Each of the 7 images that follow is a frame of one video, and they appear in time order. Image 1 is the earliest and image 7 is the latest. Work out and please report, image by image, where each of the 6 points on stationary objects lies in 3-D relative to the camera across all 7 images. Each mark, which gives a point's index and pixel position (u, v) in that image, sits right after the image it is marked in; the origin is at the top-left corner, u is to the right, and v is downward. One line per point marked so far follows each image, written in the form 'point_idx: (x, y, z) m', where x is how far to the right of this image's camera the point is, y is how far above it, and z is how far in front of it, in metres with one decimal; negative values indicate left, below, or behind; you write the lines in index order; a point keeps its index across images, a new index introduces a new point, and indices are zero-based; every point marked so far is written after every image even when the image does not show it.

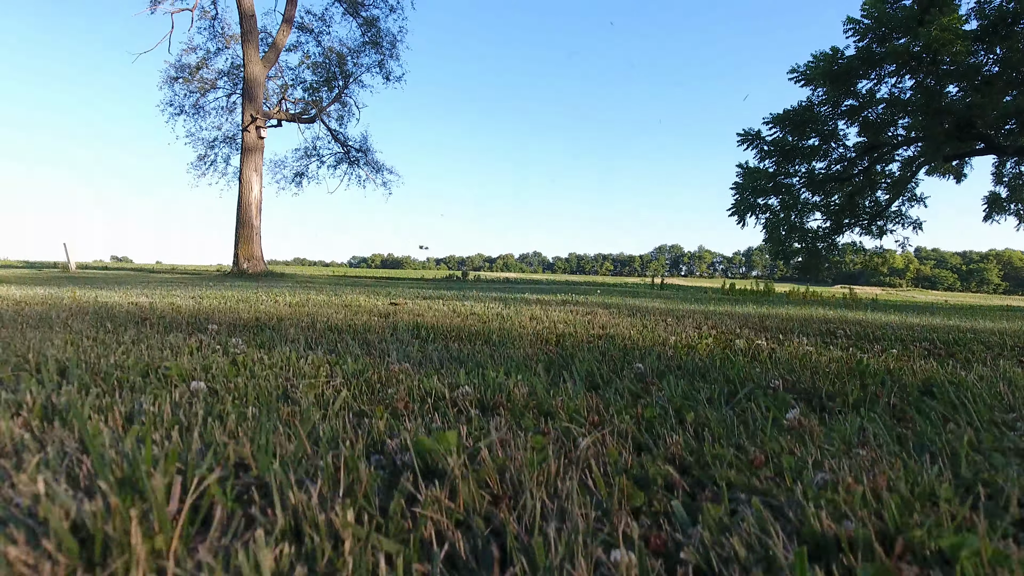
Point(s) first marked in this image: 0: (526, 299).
0: (+0.1, -0.1, +4.0) m
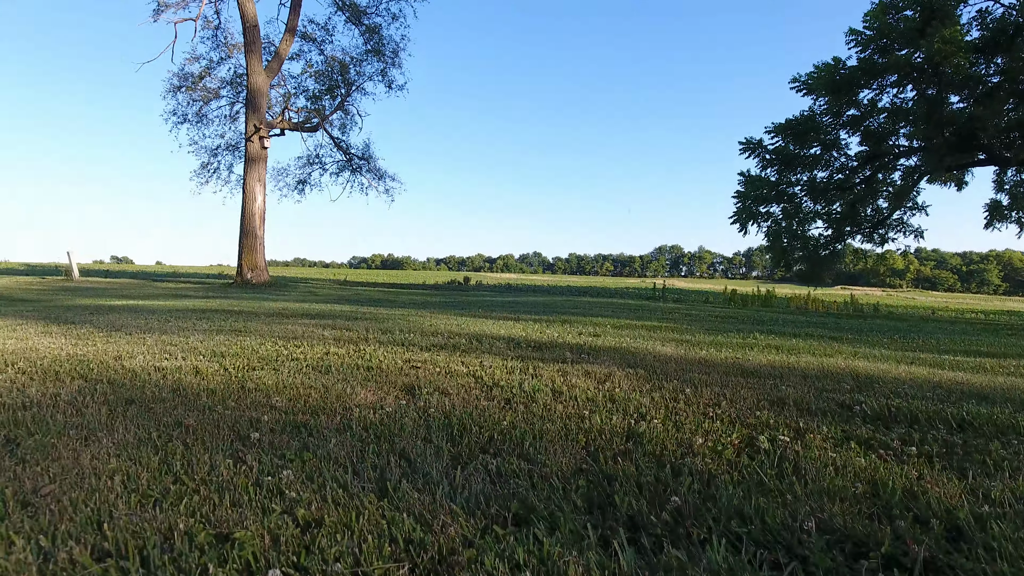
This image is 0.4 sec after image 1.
0: (+0.2, -0.3, +4.1) m
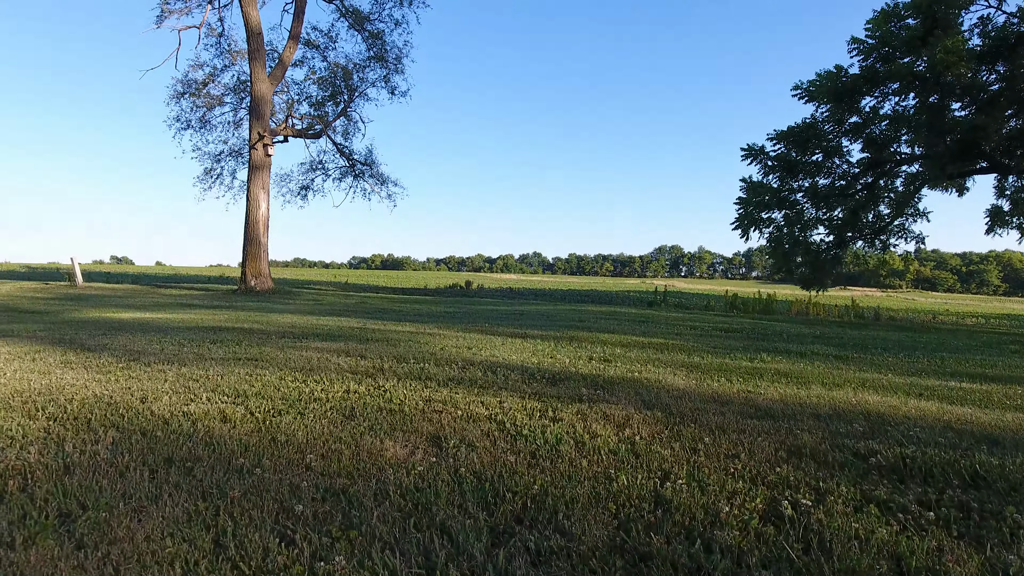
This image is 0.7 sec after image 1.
0: (+0.2, -0.5, +4.1) m
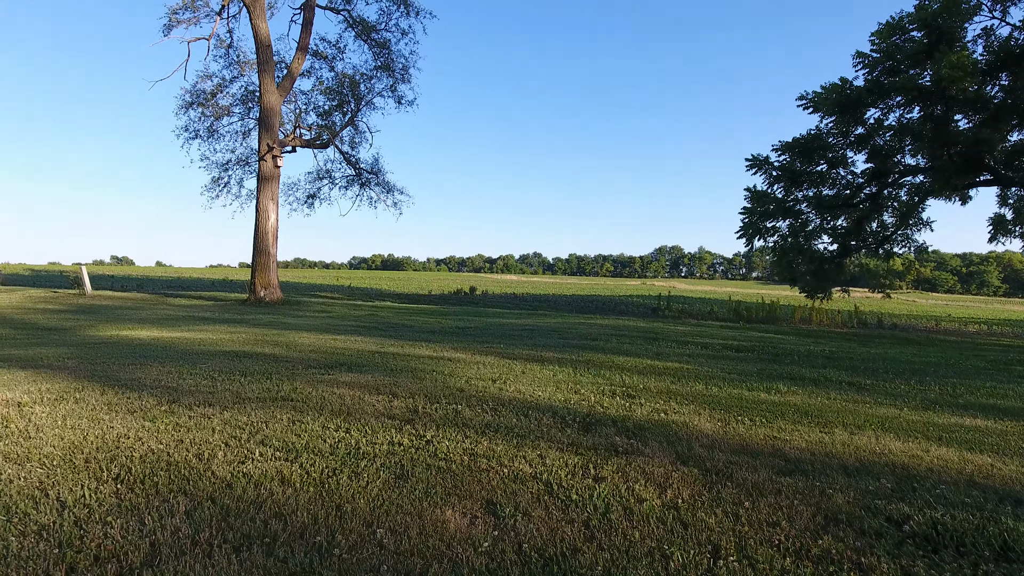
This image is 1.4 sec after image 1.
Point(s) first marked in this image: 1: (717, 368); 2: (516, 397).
0: (+0.4, -0.8, +4.3) m
1: (+2.1, -0.8, +6.8) m
2: (0.0, -0.7, +4.4) m
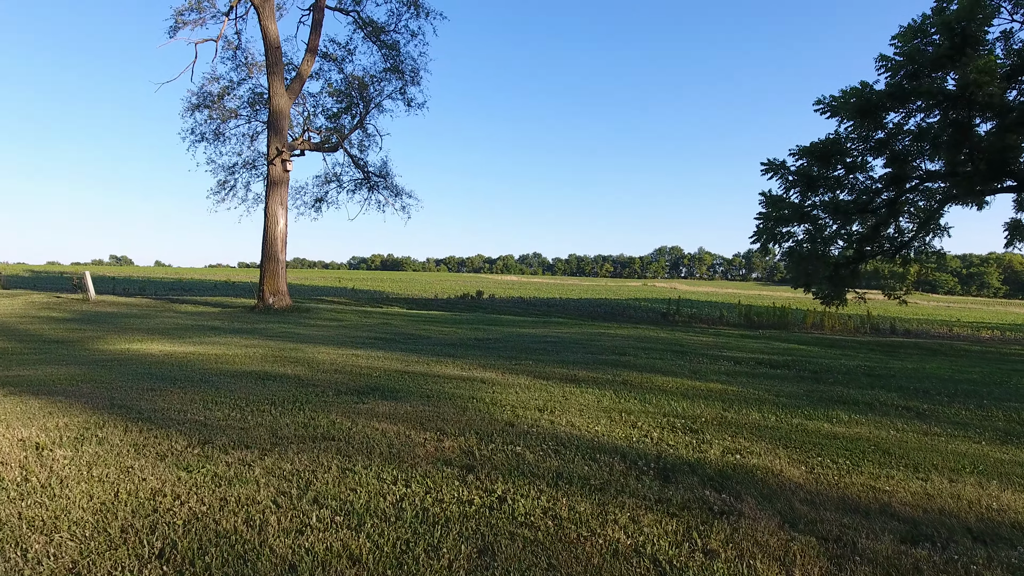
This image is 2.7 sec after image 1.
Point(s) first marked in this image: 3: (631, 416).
0: (+0.8, -0.9, +3.9) m
1: (+2.5, -1.0, +6.4) m
2: (+0.4, -0.9, +4.1) m
3: (+0.9, -0.9, +4.7) m
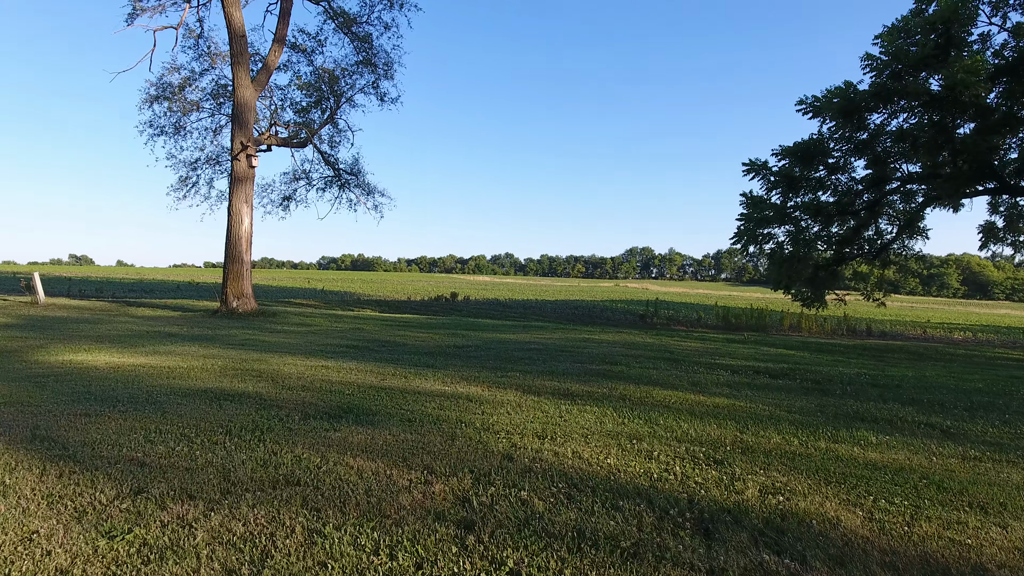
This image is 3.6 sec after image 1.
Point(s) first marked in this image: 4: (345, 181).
0: (+0.8, -1.0, +3.4) m
1: (+2.4, -1.1, +5.9) m
2: (+0.4, -1.0, +3.5) m
3: (+0.8, -1.0, +4.2) m
4: (-5.0, +3.2, +19.5) m
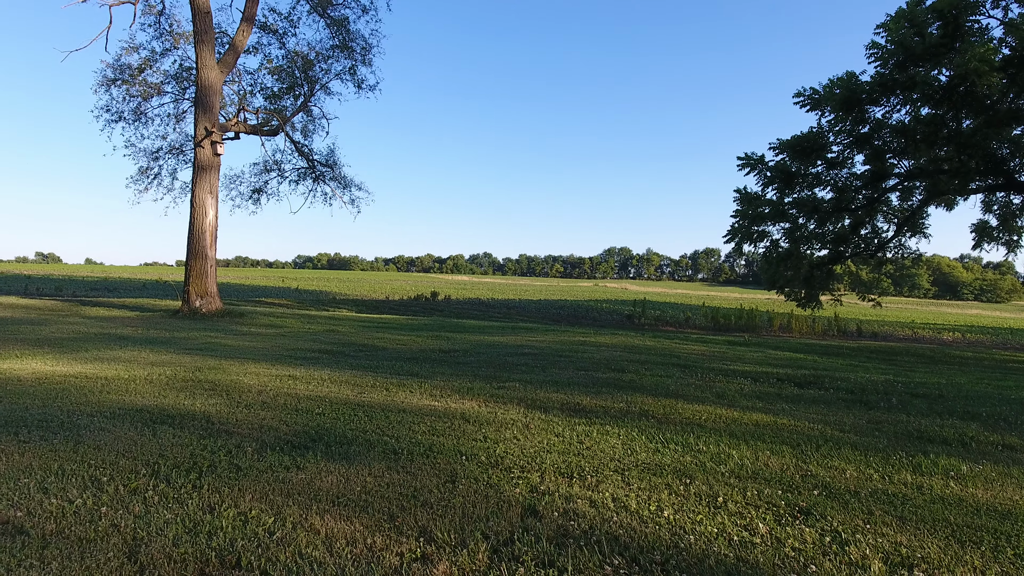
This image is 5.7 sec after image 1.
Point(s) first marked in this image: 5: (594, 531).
0: (+0.9, -1.0, +2.4) m
1: (+2.4, -1.1, +5.1) m
2: (+0.5, -0.9, +2.5) m
3: (+0.9, -1.0, +3.2) m
4: (-5.5, +3.3, +18.4) m
5: (+0.3, -0.9, +2.5) m
